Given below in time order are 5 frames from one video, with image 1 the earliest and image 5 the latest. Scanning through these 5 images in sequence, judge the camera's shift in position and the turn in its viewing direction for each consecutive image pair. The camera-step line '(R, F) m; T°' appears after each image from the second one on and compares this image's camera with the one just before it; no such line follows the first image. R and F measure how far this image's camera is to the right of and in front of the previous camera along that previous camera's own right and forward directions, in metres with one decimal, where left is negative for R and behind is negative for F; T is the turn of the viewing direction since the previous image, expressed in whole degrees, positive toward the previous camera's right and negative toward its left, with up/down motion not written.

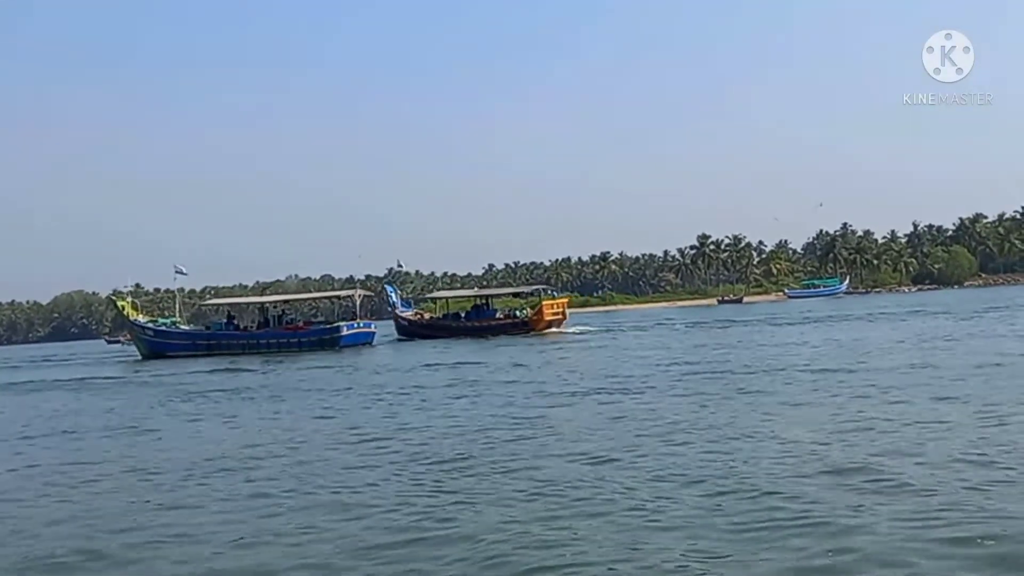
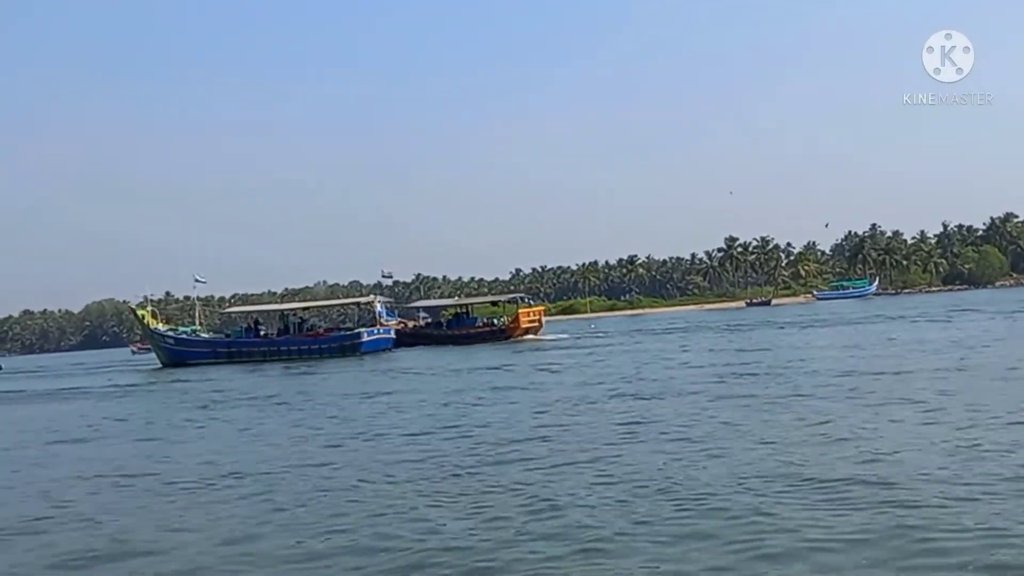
(+1.6, +1.8) m; -1°
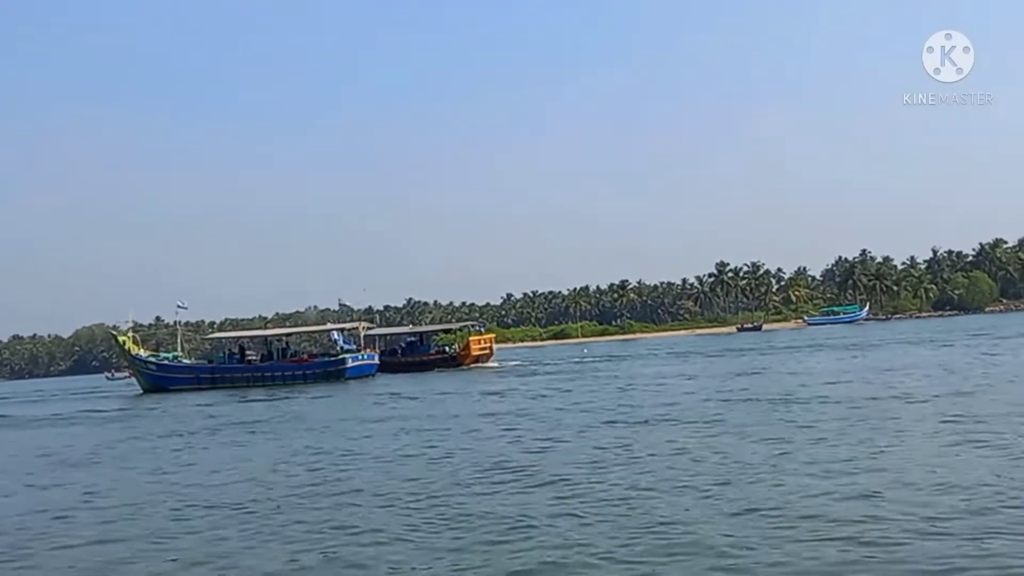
(+0.9, +3.6) m; 0°
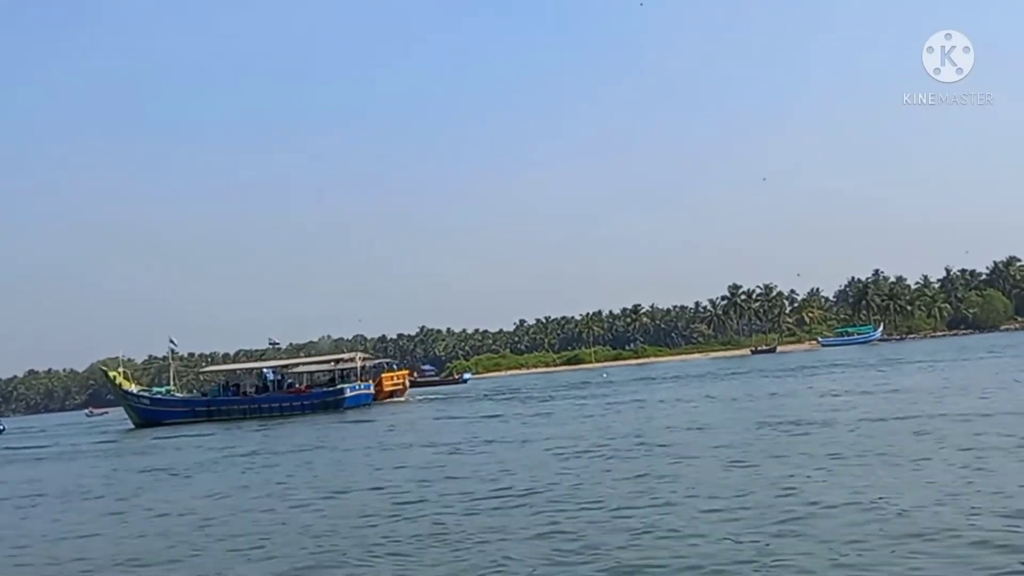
(+2.7, +6.1) m; -1°
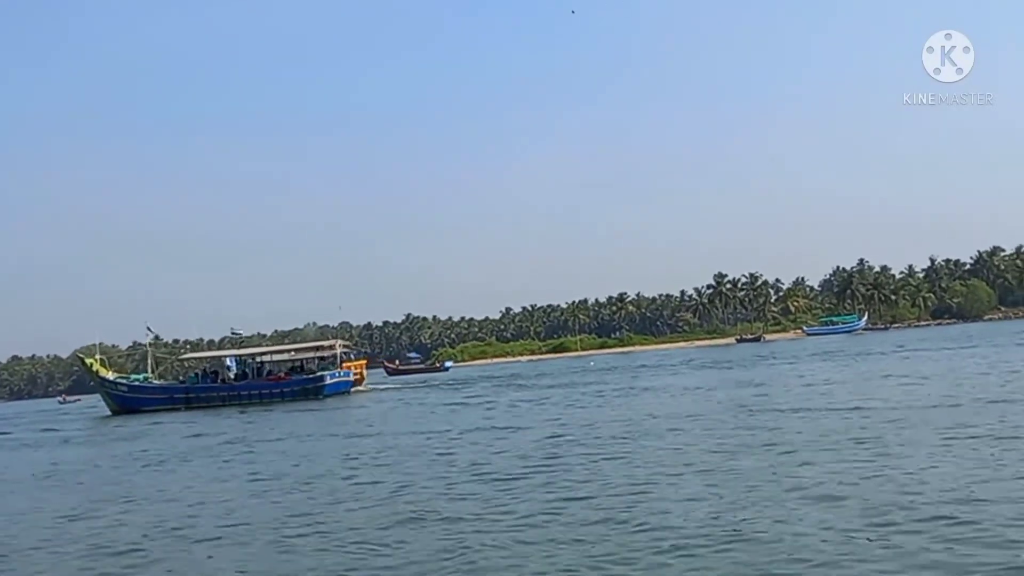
(+0.6, +2.8) m; +1°
